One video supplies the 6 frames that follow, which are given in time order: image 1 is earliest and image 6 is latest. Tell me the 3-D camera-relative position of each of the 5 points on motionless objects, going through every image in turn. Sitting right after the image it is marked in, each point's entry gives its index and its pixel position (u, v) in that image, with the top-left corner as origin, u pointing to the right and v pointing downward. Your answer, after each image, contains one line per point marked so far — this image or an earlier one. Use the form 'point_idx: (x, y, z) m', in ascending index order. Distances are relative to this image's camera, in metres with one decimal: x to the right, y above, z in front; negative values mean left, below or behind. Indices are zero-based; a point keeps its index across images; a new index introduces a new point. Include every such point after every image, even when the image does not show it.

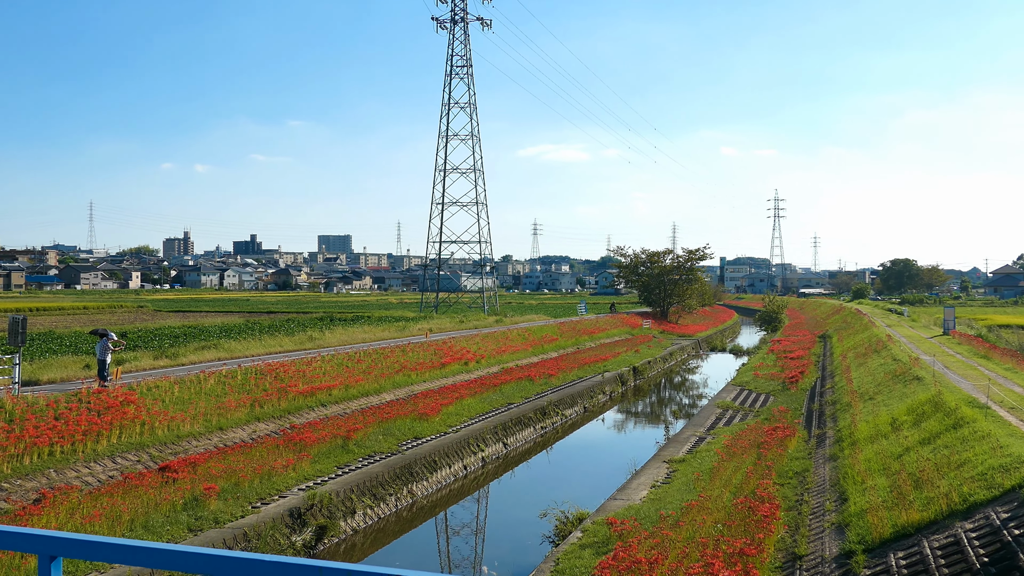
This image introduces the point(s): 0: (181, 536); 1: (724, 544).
0: (-3.6, -2.8, +7.4) m
1: (+1.8, -2.1, +5.5) m
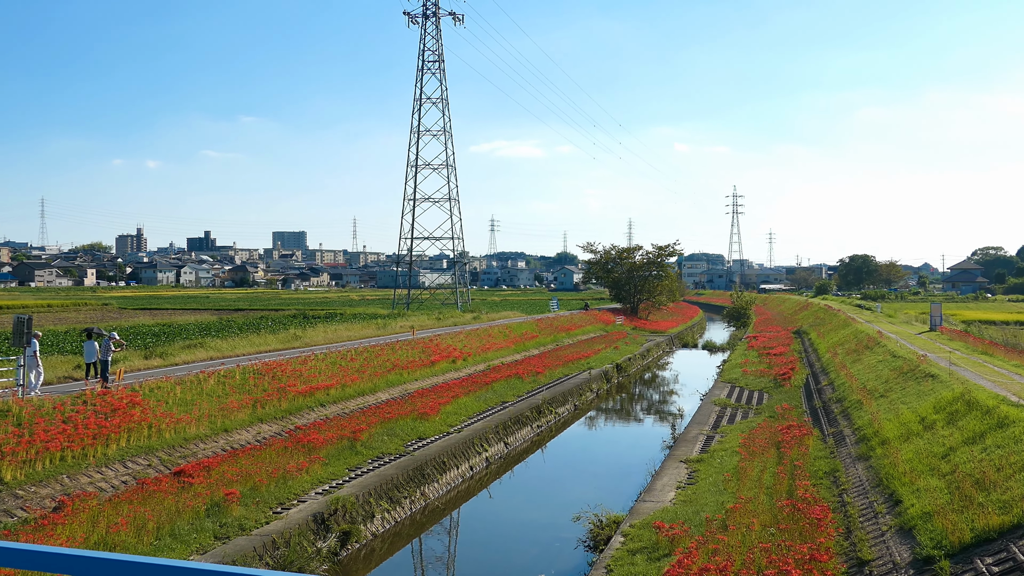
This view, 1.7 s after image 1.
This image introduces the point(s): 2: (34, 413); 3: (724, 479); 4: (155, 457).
0: (-3.2, -2.7, +7.1) m
1: (+2.3, -2.1, +5.4) m
2: (-6.5, -1.7, +9.0) m
3: (+3.0, -2.7, +9.3) m
4: (-5.3, -2.5, +9.9) m
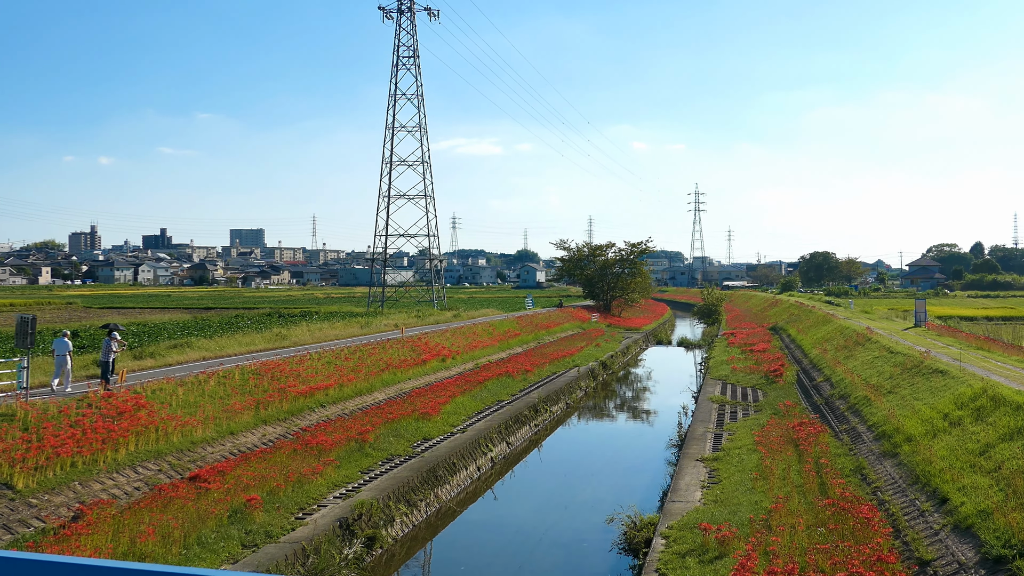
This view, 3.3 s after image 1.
0: (-2.8, -2.7, +6.8) m
1: (+2.7, -2.1, +5.3) m
2: (-6.2, -1.7, +8.6) m
3: (+3.3, -2.7, +9.3) m
4: (-5.0, -2.5, +9.6) m
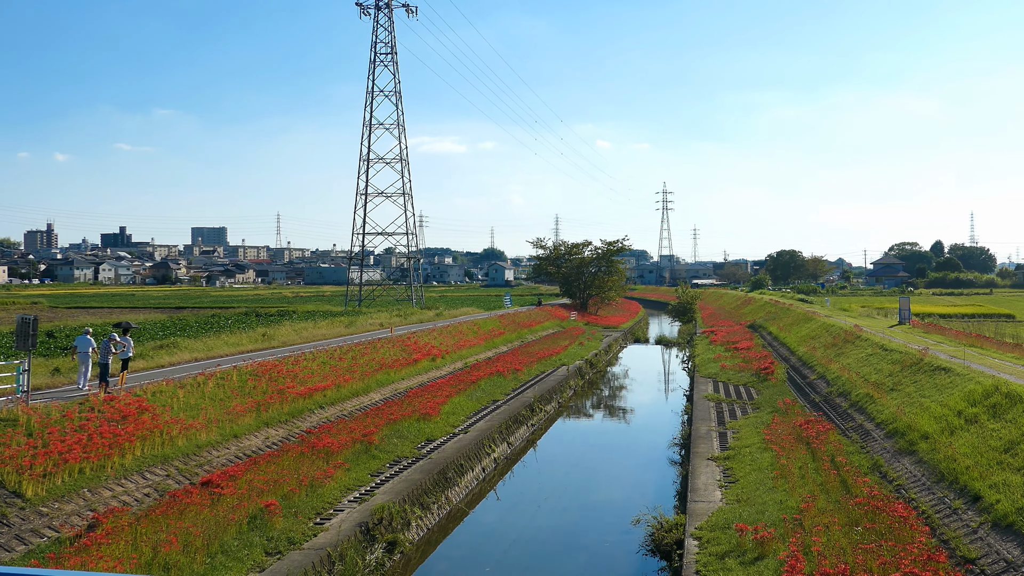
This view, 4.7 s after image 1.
0: (-2.5, -2.7, +6.7) m
1: (+3.0, -2.1, +5.2) m
2: (-5.9, -1.7, +8.4) m
3: (+3.6, -2.6, +9.2) m
4: (-4.8, -2.5, +9.3) m
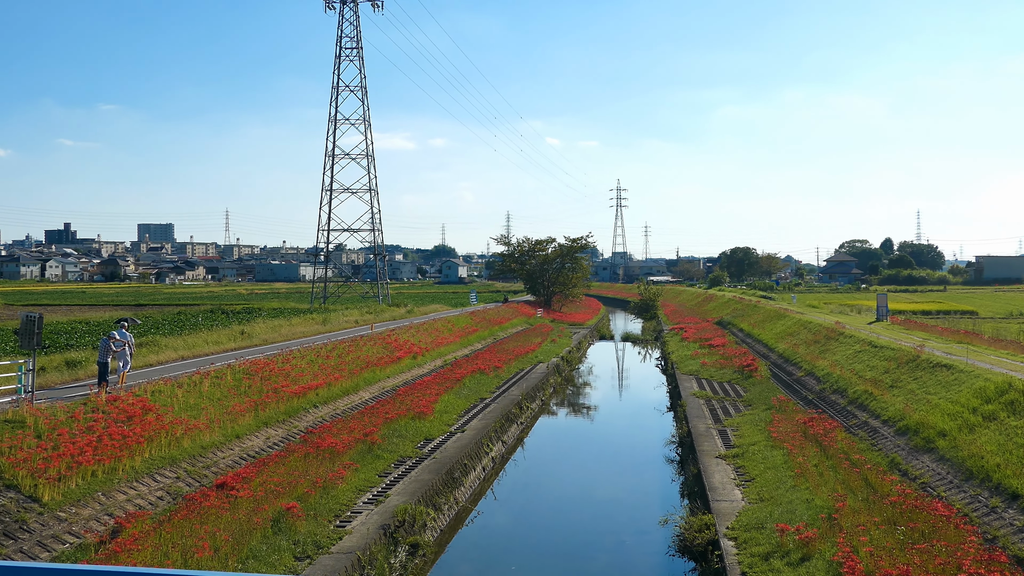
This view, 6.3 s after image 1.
0: (-2.1, -2.7, +6.4) m
1: (+3.5, -2.1, +5.2) m
2: (-5.6, -1.6, +8.0) m
3: (+3.9, -2.6, +9.2) m
4: (-4.5, -2.5, +9.0) m
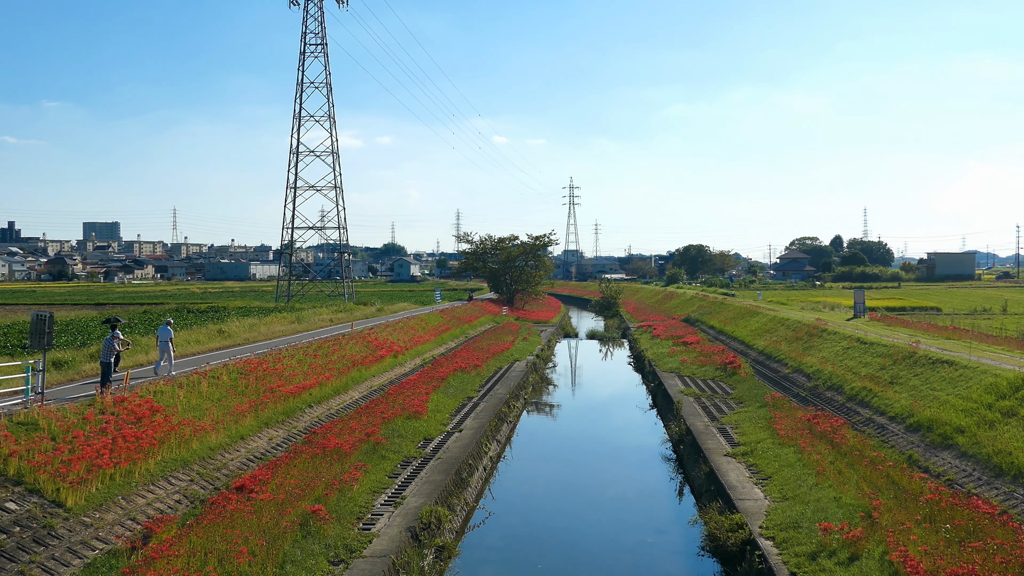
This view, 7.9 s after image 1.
0: (-1.7, -2.7, +6.2) m
1: (+3.9, -2.0, +5.2) m
2: (-5.2, -1.6, +7.7) m
3: (+4.1, -2.6, +9.3) m
4: (-4.2, -2.4, +8.7) m
